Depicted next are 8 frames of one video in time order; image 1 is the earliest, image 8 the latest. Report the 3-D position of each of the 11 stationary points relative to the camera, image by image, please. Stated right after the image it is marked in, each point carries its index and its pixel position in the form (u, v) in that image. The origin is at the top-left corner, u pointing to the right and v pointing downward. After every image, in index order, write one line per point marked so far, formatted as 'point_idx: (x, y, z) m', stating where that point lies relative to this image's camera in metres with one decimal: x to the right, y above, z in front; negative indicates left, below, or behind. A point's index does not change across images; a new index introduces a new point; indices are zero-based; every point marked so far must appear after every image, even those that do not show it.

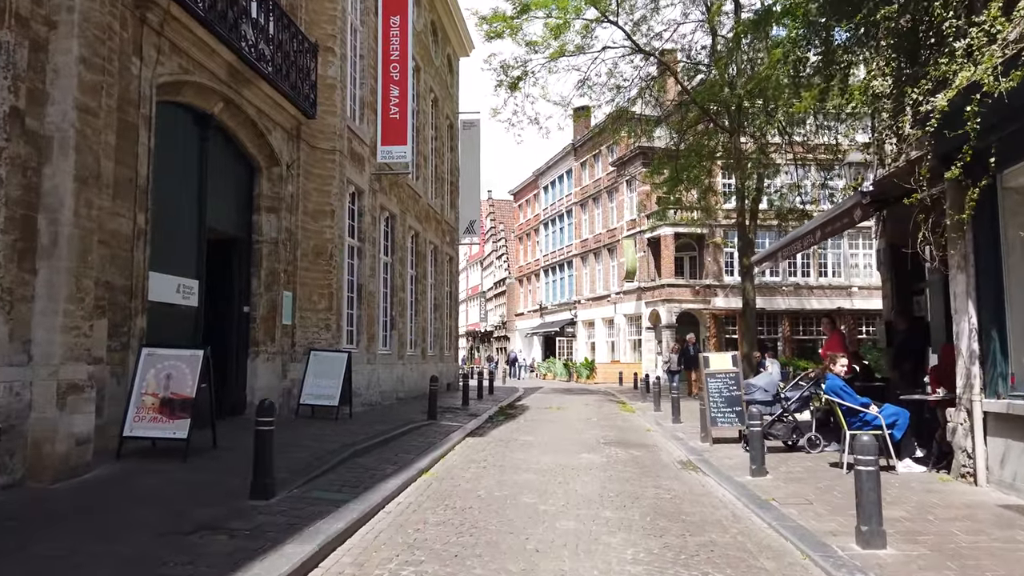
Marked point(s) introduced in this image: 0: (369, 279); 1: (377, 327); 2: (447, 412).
0: (-3.5, +0.2, +17.9) m
1: (-3.4, -1.0, +18.5) m
2: (-1.5, -2.9, +17.3) m
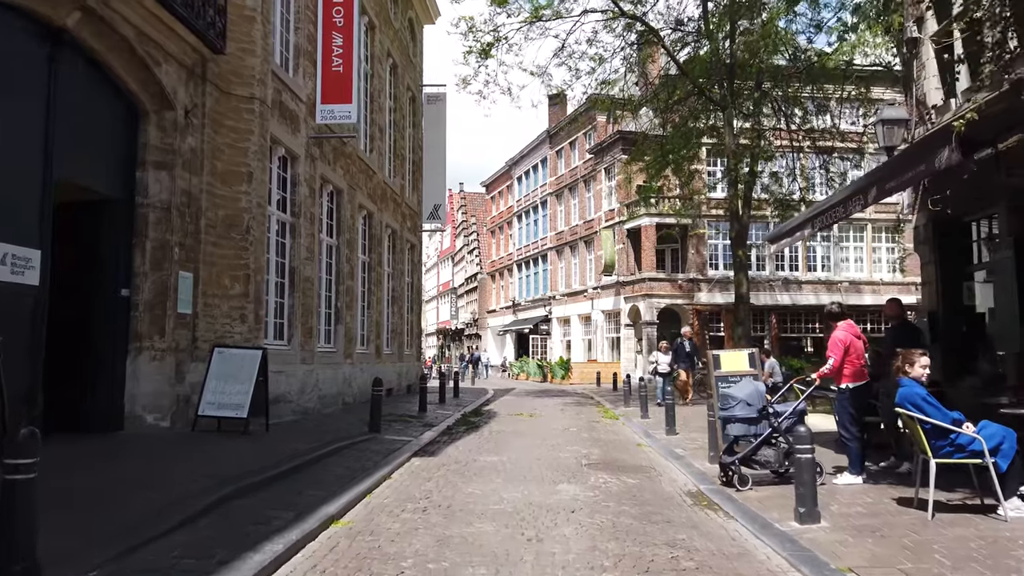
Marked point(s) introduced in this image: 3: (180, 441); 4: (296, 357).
0: (-4.2, +0.5, +15.0) m
1: (-4.2, -0.7, +15.6) m
2: (-2.2, -2.6, +14.4) m
3: (-4.5, -2.1, +9.9) m
4: (-4.2, -1.3, +14.4) m
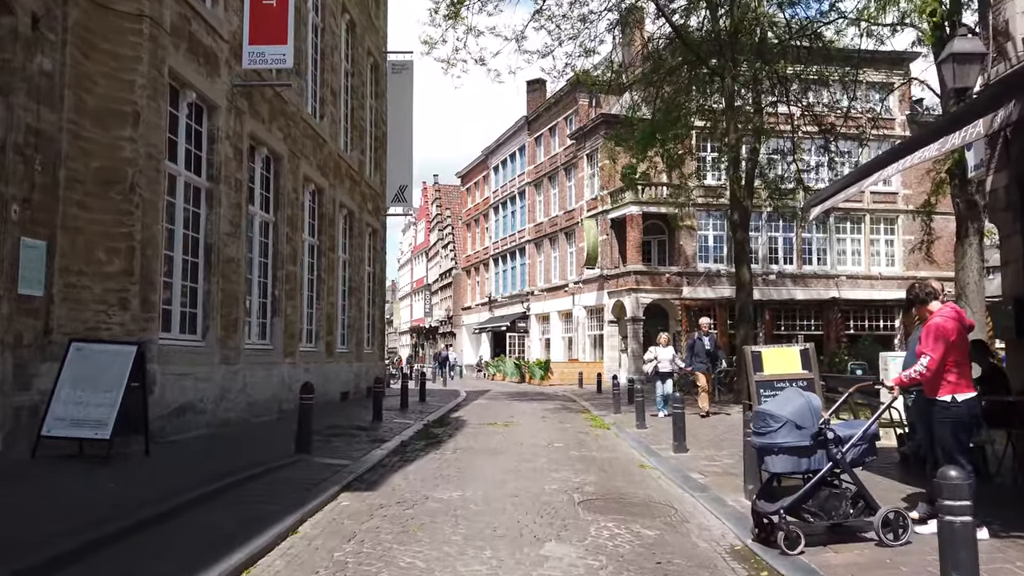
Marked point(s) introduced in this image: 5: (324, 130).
0: (-4.7, +0.8, +12.1) m
1: (-4.7, -0.4, +12.7) m
2: (-2.7, -2.3, +11.6) m
3: (-4.8, -1.8, +7.0) m
4: (-4.7, -1.1, +11.6) m
5: (-4.5, +3.7, +17.5) m
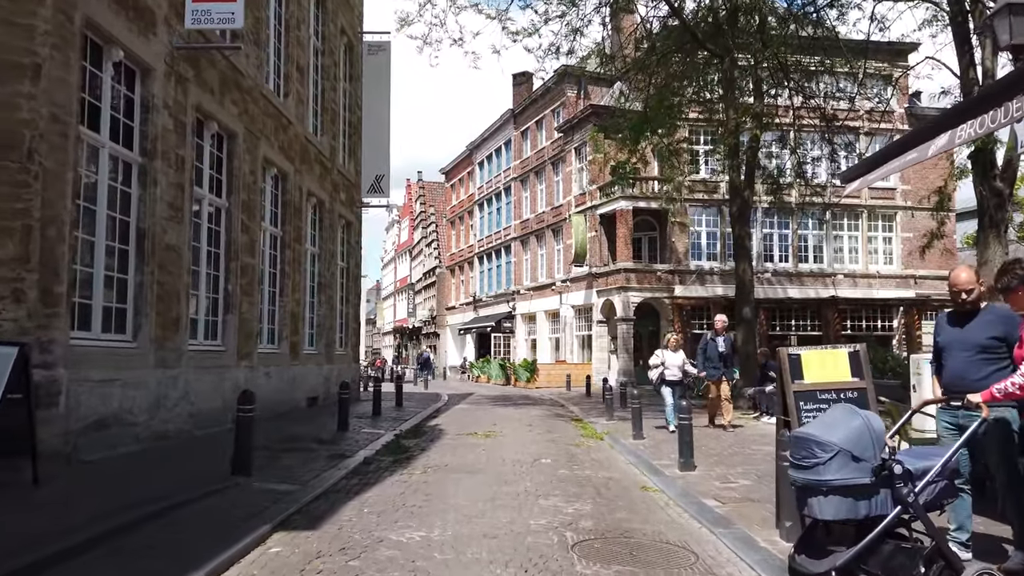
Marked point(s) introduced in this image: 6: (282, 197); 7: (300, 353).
0: (-5.0, +0.9, +10.5) m
1: (-4.9, -0.3, +11.1) m
2: (-3.0, -2.2, +10.0) m
3: (-5.0, -1.7, +5.4) m
4: (-5.0, -0.9, +10.0) m
5: (-4.8, +3.9, +15.9) m
6: (-5.0, +2.0, +15.9) m
7: (-4.8, -1.5, +16.6) m
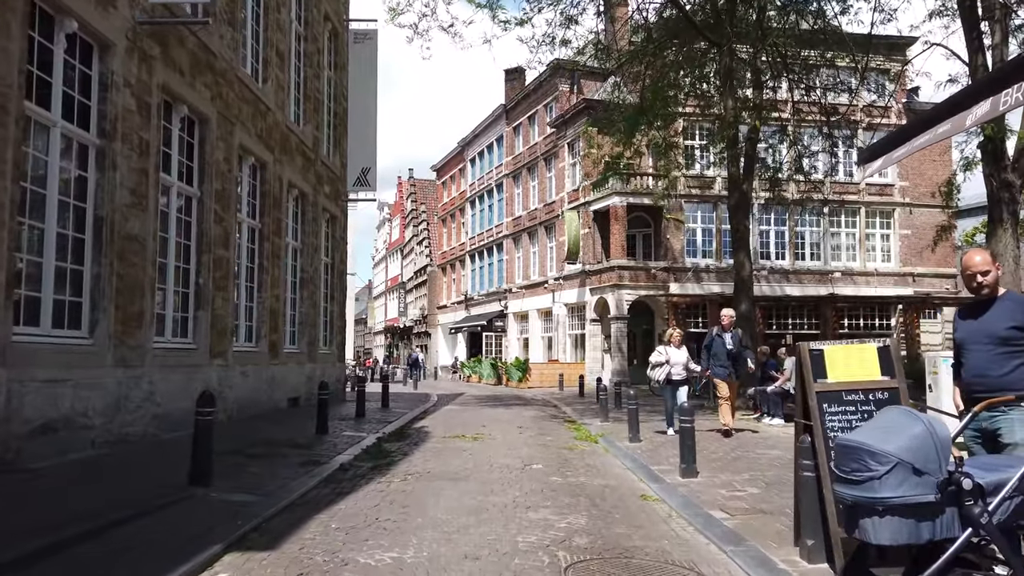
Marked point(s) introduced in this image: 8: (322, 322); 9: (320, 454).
0: (-5.1, +1.0, +9.8) m
1: (-5.1, -0.2, +10.4) m
2: (-3.1, -2.1, +9.3) m
3: (-5.1, -1.6, +4.7) m
4: (-5.1, -0.9, +9.2) m
5: (-5.0, +3.9, +15.1) m
6: (-5.2, +2.1, +15.1) m
7: (-5.0, -1.4, +15.8) m
8: (-5.0, -0.9, +19.4) m
9: (-2.6, -2.2, +9.9) m
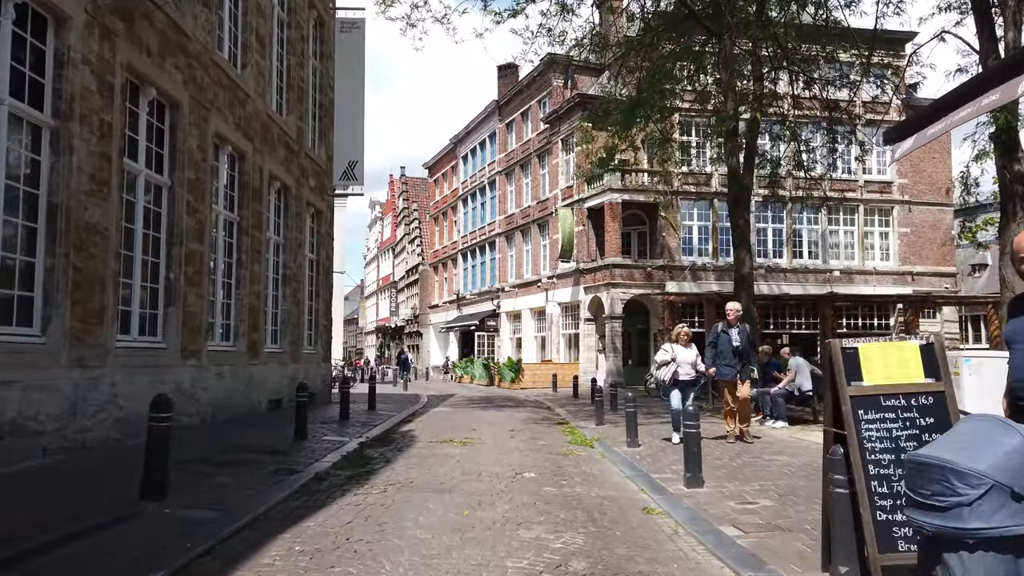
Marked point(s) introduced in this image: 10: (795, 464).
0: (-5.2, +1.1, +9.0) m
1: (-5.2, -0.1, +9.6) m
2: (-3.2, -2.1, +8.6) m
3: (-5.1, -1.5, +3.9) m
4: (-5.2, -0.8, +8.5) m
5: (-5.2, +4.0, +14.4) m
6: (-5.3, +2.1, +14.4) m
7: (-5.2, -1.3, +15.1) m
8: (-5.2, -0.8, +18.7) m
9: (-2.7, -2.2, +9.2) m
10: (+3.5, -2.2, +9.1) m
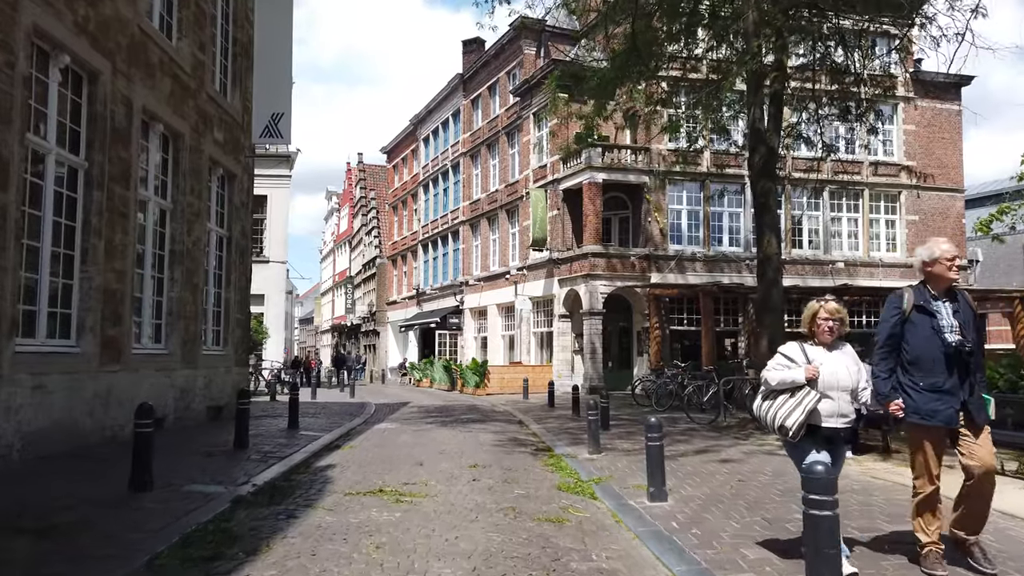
0: (-5.5, +1.4, +4.8) m
1: (-5.5, +0.2, +5.4) m
2: (-3.5, -1.7, +4.5) m
3: (-5.2, -1.2, -0.3) m
4: (-5.5, -0.4, +4.3) m
5: (-5.7, +4.4, +10.2) m
6: (-5.8, +2.5, +10.2) m
7: (-5.7, -1.0, +10.8) m
8: (-5.9, -0.5, +14.4) m
9: (-3.0, -1.9, +5.1) m
10: (+3.2, -1.9, +5.3) m
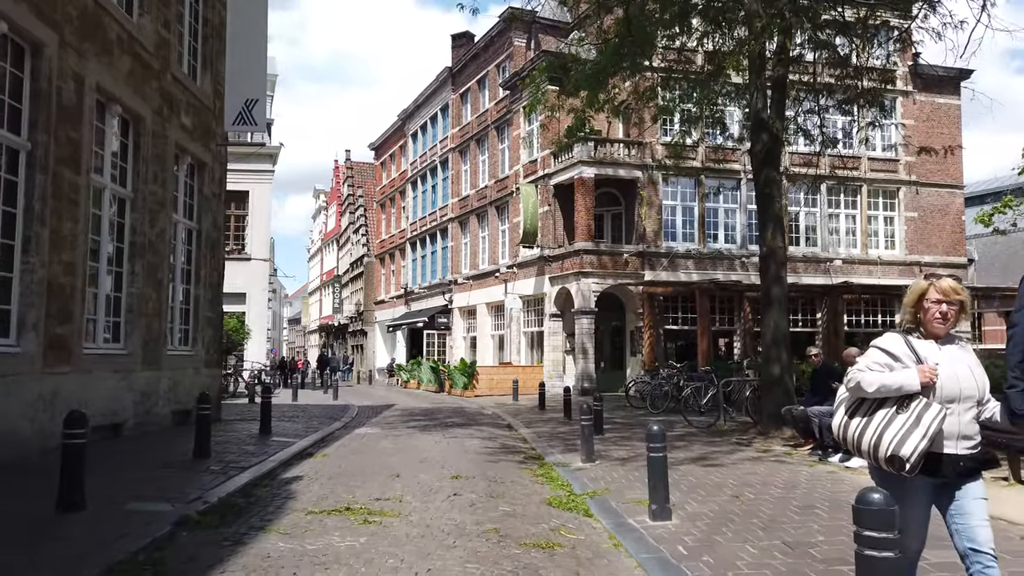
0: (-5.6, +1.5, +3.9) m
1: (-5.6, +0.3, +4.5) m
2: (-3.6, -1.7, +3.5) m
3: (-5.2, -1.1, -1.2) m
4: (-5.6, -0.4, +3.3) m
5: (-5.8, +4.4, +9.2) m
6: (-6.0, +2.5, +9.3) m
7: (-5.9, -0.9, +9.9) m
8: (-6.2, -0.4, +13.5) m
9: (-3.1, -1.8, +4.2) m
10: (+3.1, -1.8, +4.5) m
